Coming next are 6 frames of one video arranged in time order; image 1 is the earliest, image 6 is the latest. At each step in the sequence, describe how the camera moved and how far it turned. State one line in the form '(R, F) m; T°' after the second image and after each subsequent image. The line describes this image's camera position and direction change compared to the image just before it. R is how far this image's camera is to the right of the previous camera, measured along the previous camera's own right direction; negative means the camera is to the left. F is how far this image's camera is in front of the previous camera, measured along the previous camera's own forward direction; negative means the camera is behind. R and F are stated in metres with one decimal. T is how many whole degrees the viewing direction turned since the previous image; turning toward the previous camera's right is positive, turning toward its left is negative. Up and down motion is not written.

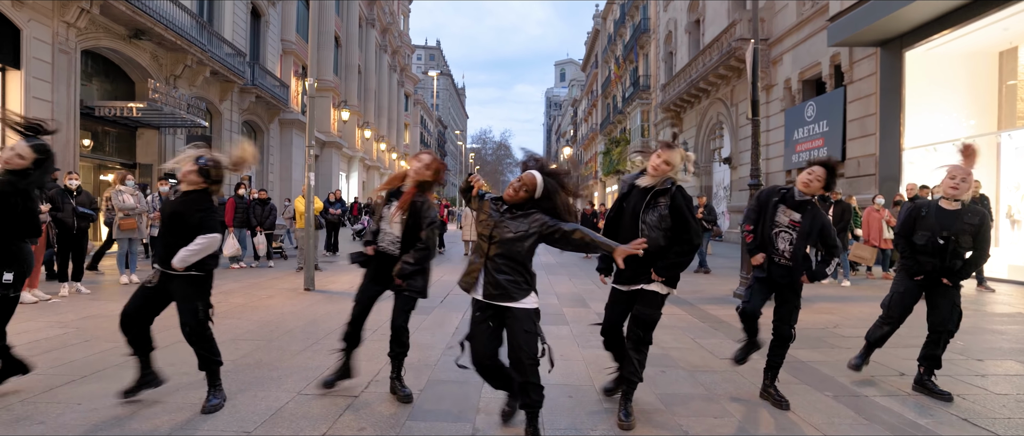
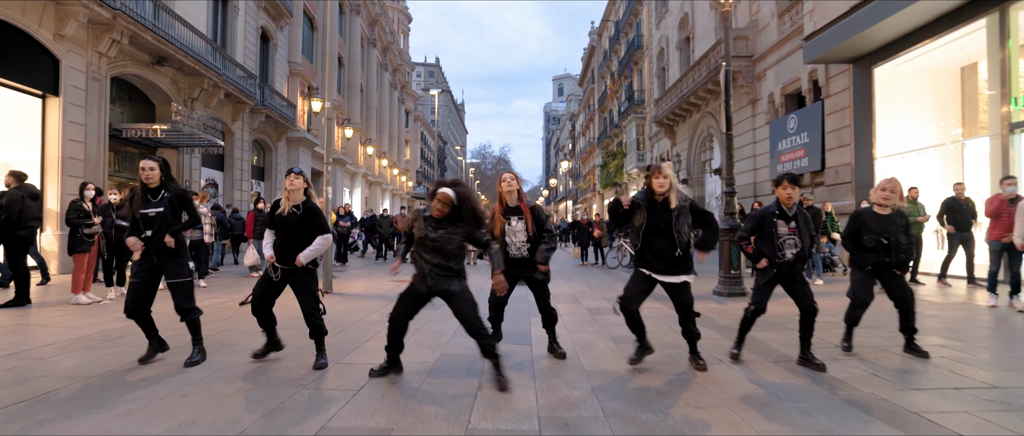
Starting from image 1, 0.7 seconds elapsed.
(0.0, -0.9) m; 0°
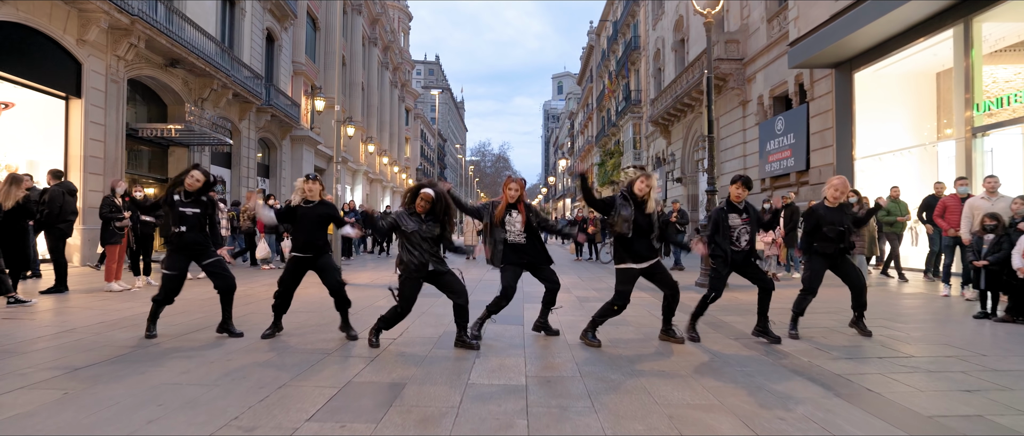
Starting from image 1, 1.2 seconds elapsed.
(0.0, -0.7) m; 0°
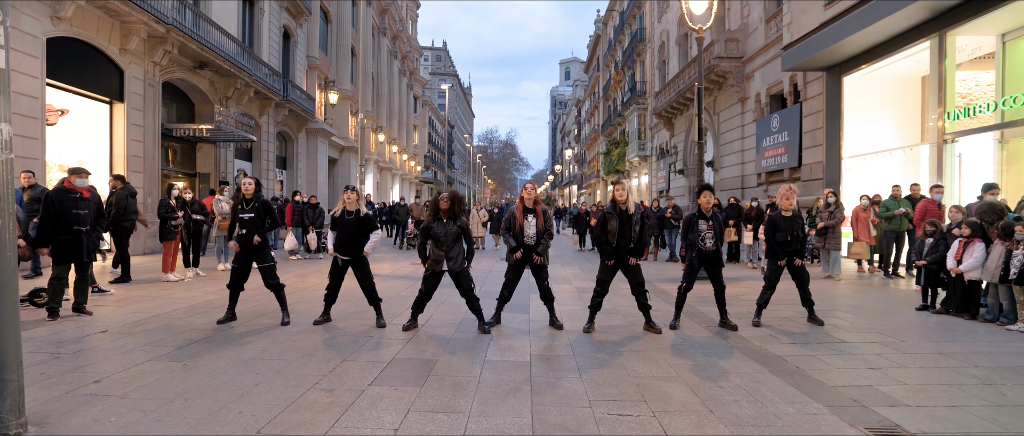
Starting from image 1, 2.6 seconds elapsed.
(0.0, -1.0) m; -1°
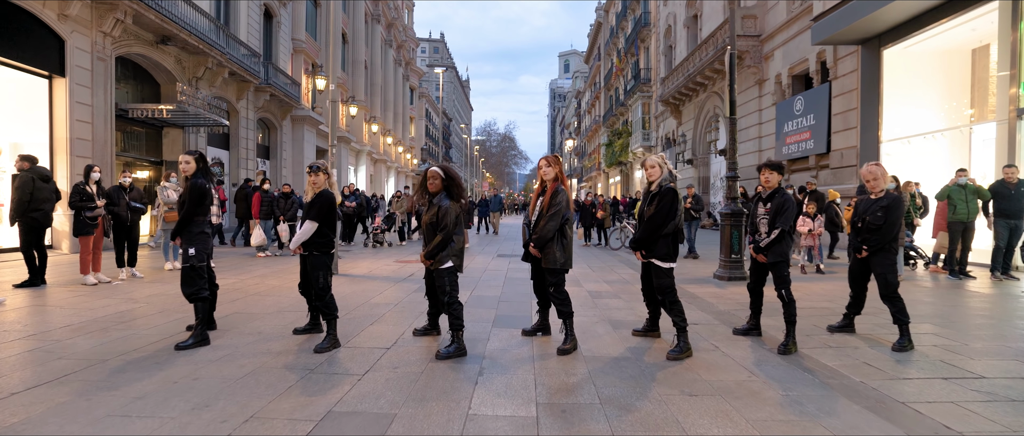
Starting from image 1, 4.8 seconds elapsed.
(0.0, +1.7) m; 0°
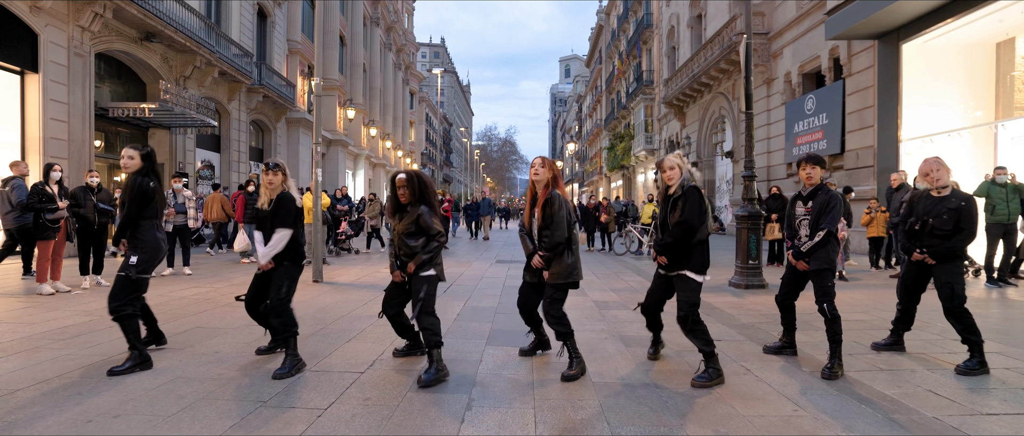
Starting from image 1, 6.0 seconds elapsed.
(0.0, +0.7) m; 0°
